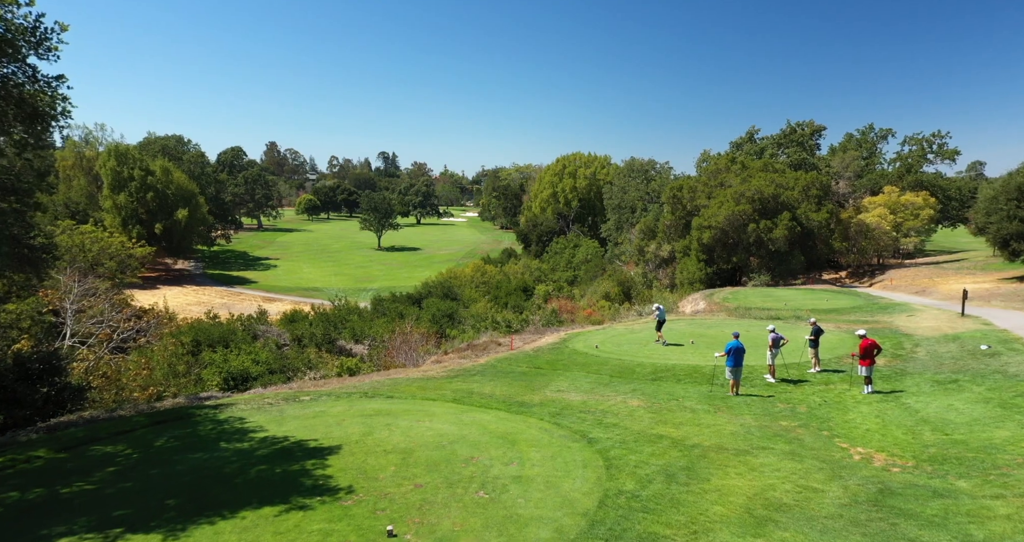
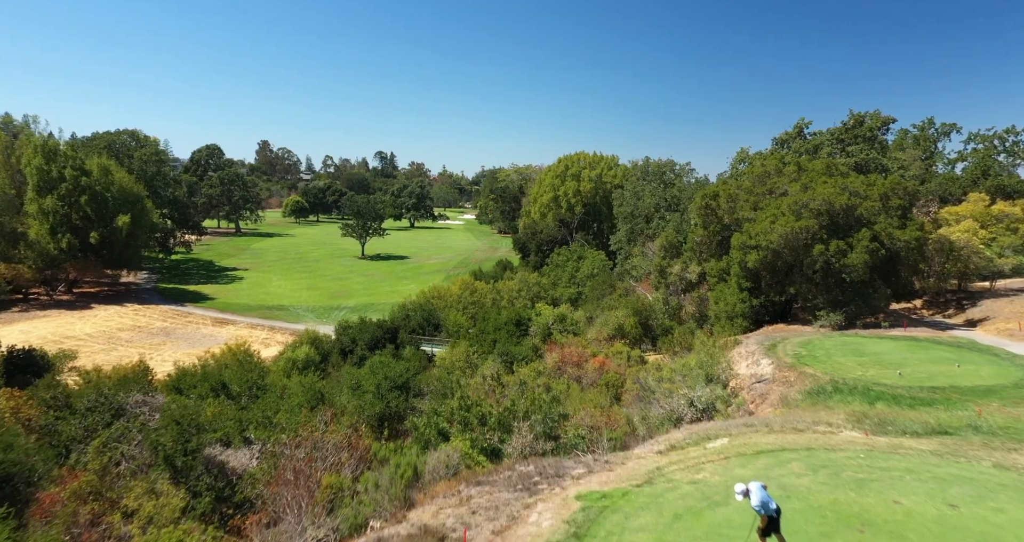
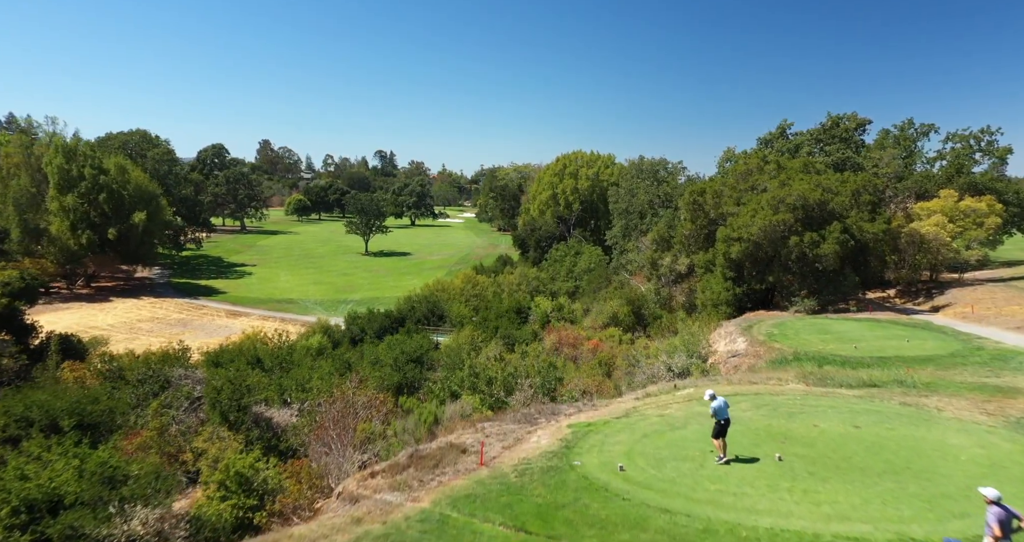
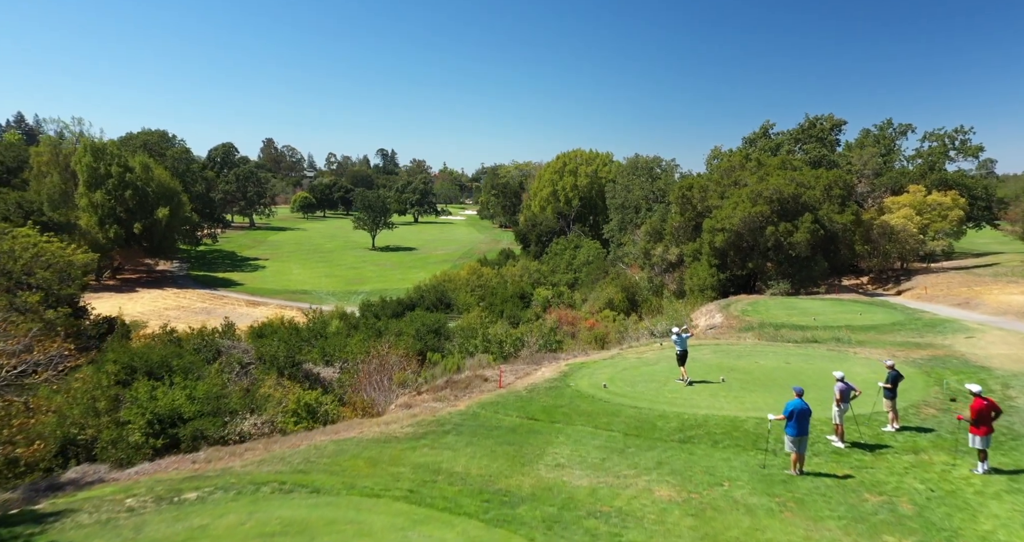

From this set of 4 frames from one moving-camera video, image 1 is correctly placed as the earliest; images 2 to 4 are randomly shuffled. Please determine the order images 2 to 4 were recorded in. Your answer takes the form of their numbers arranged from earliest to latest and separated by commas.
4, 3, 2
